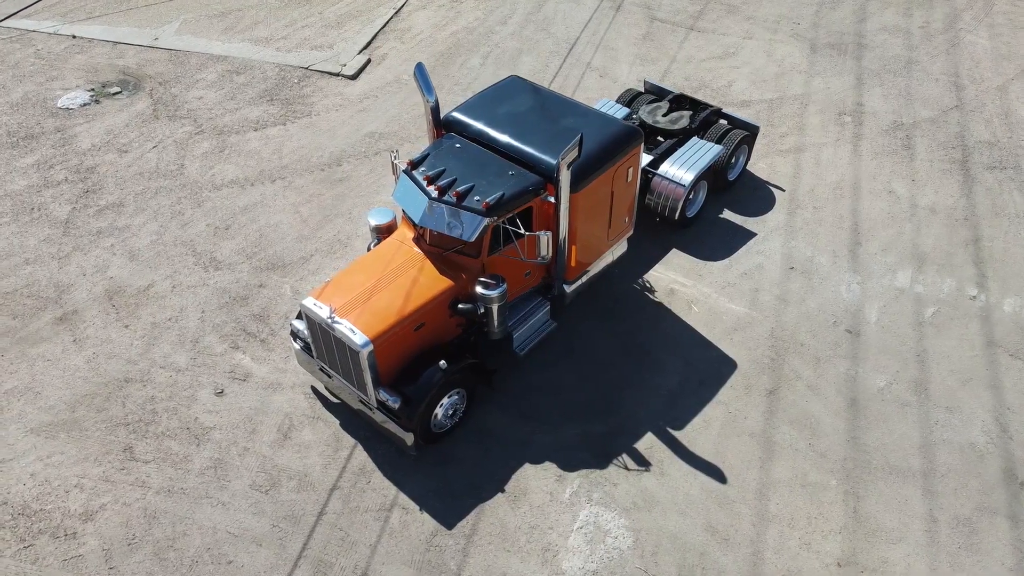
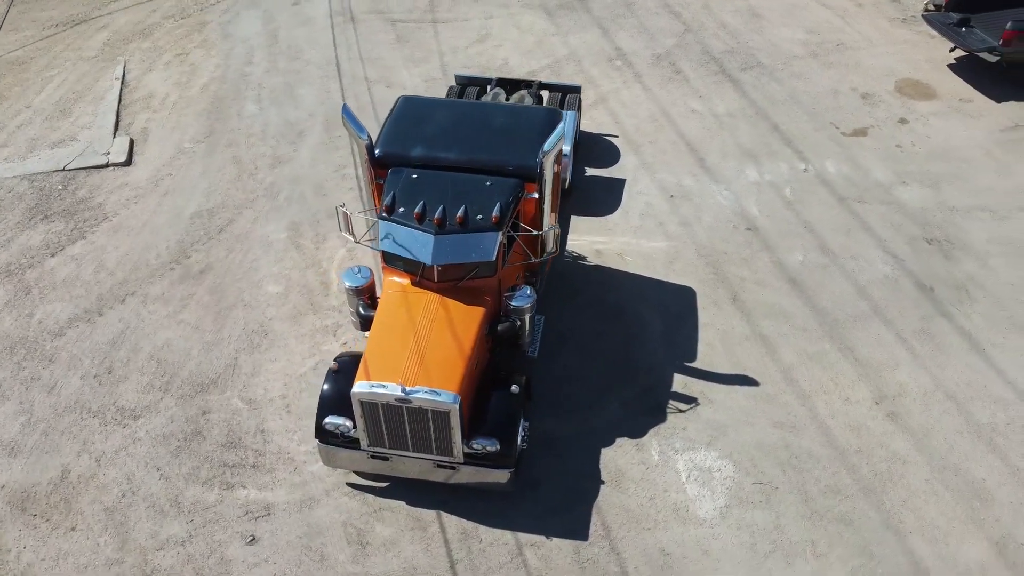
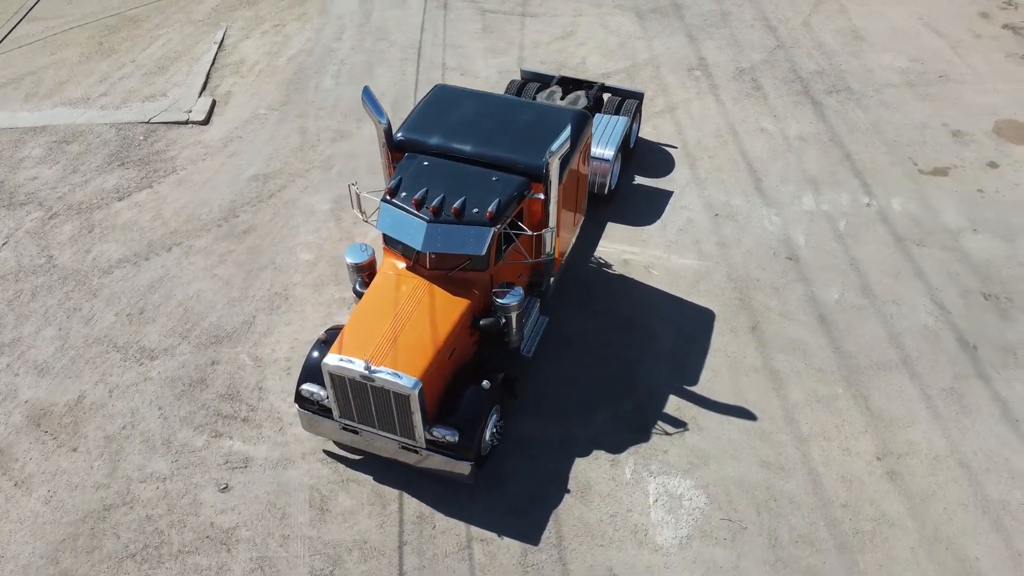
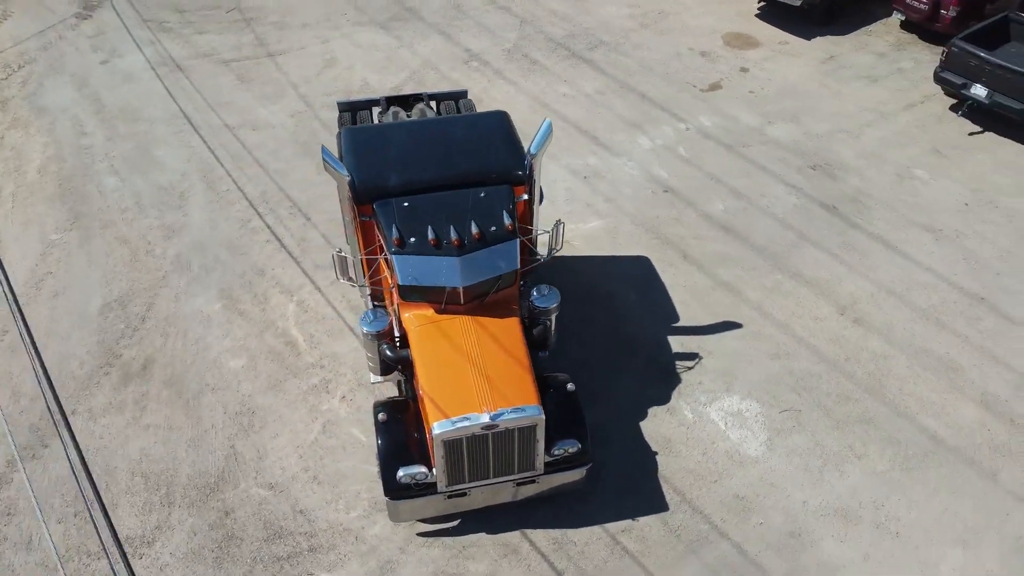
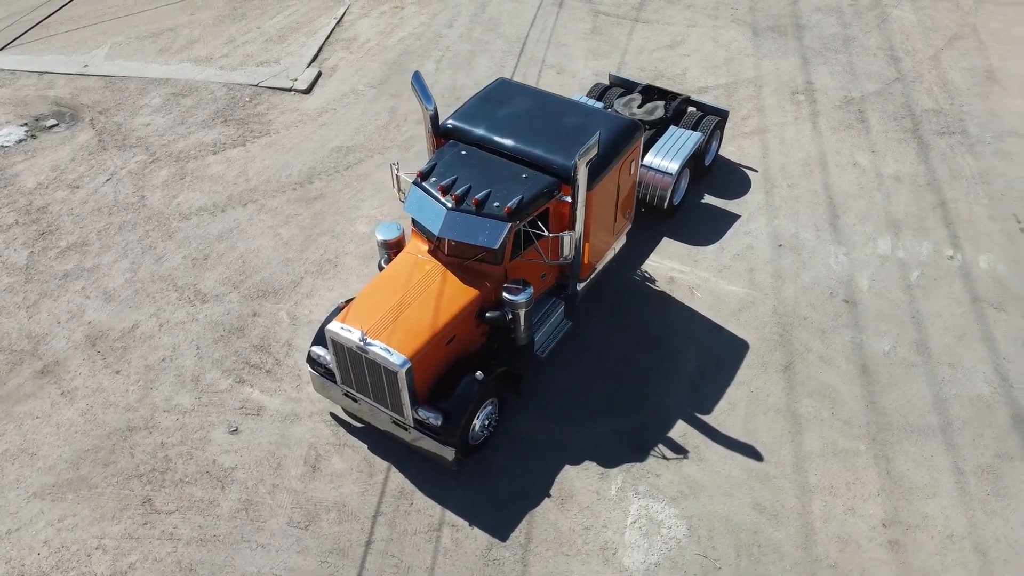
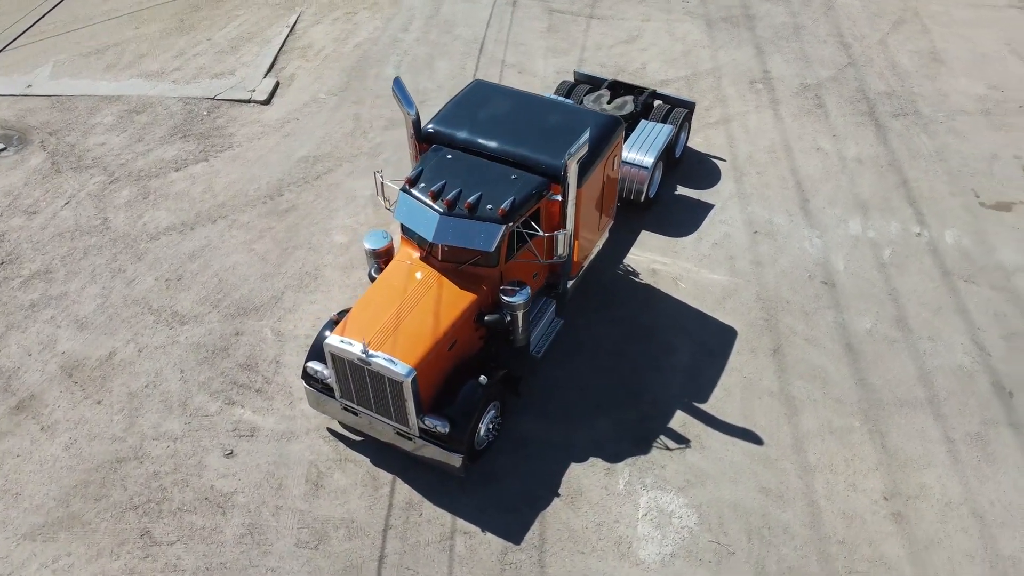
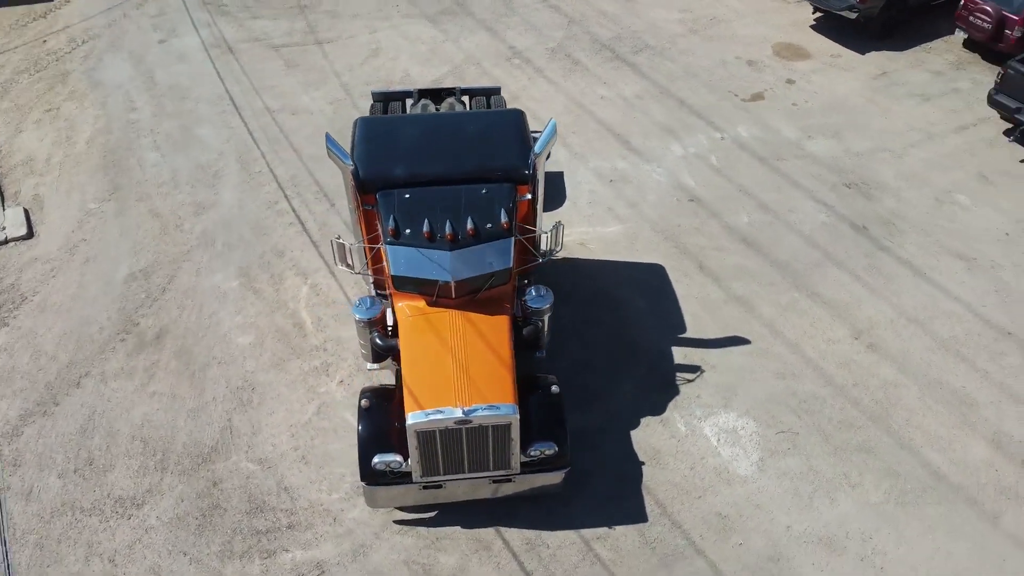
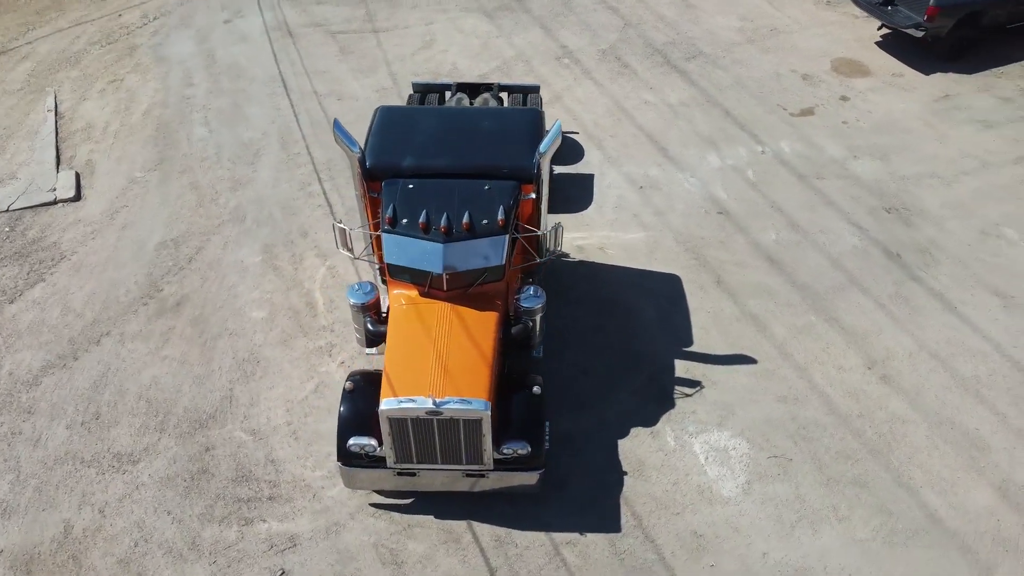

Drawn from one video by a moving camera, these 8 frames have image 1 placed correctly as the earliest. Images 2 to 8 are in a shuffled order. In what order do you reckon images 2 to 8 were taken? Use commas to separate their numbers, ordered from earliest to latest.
5, 6, 3, 2, 8, 7, 4
